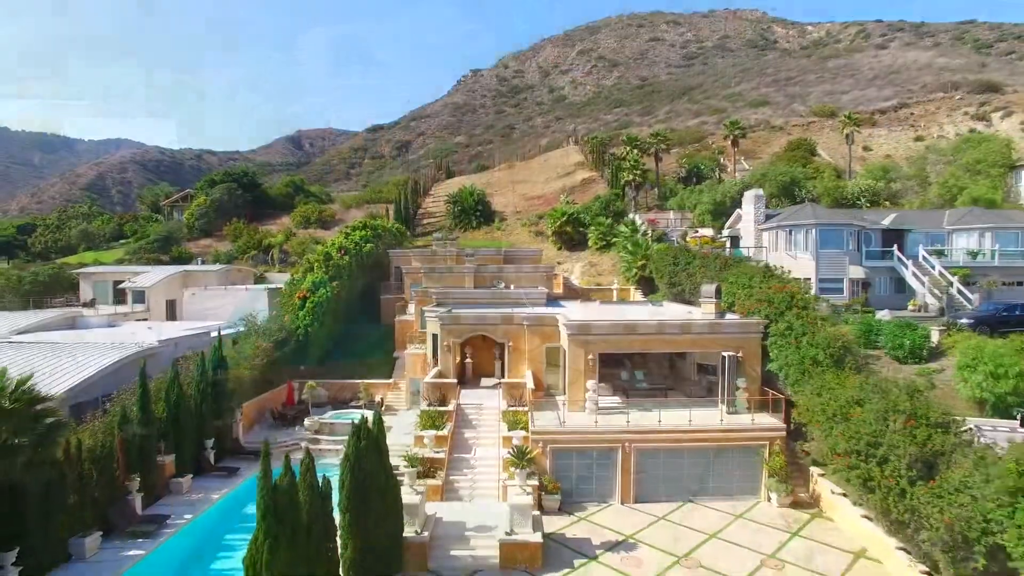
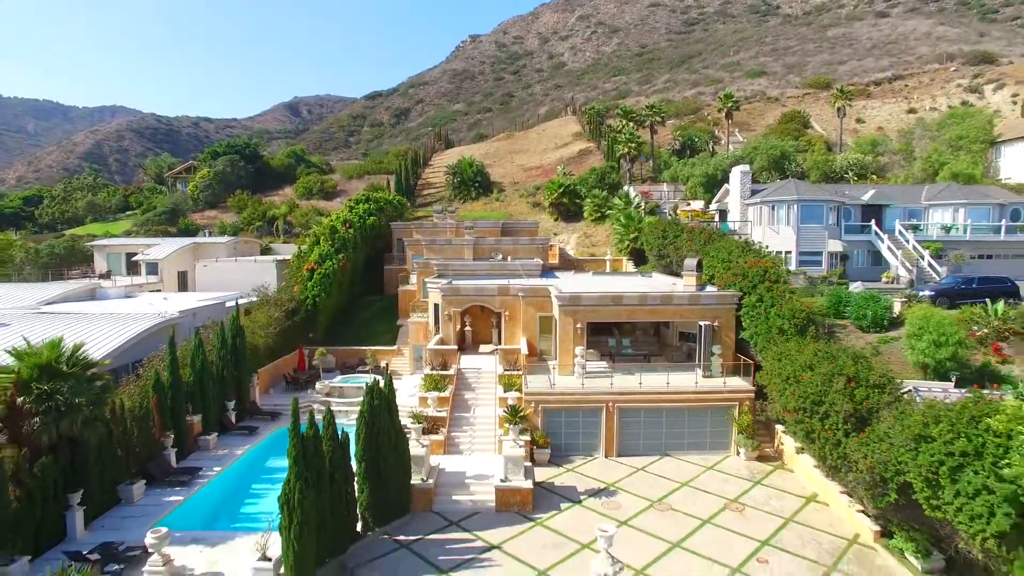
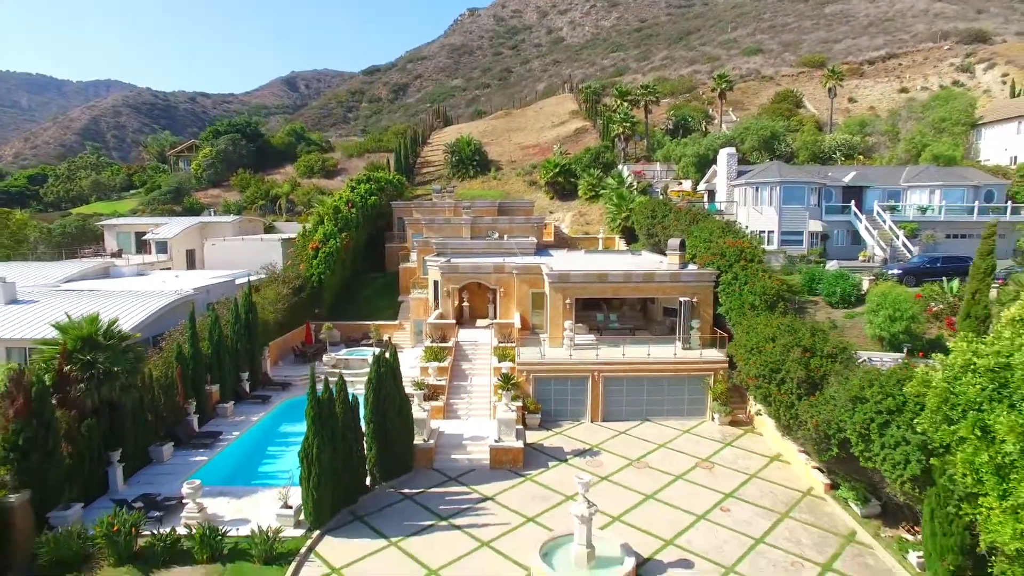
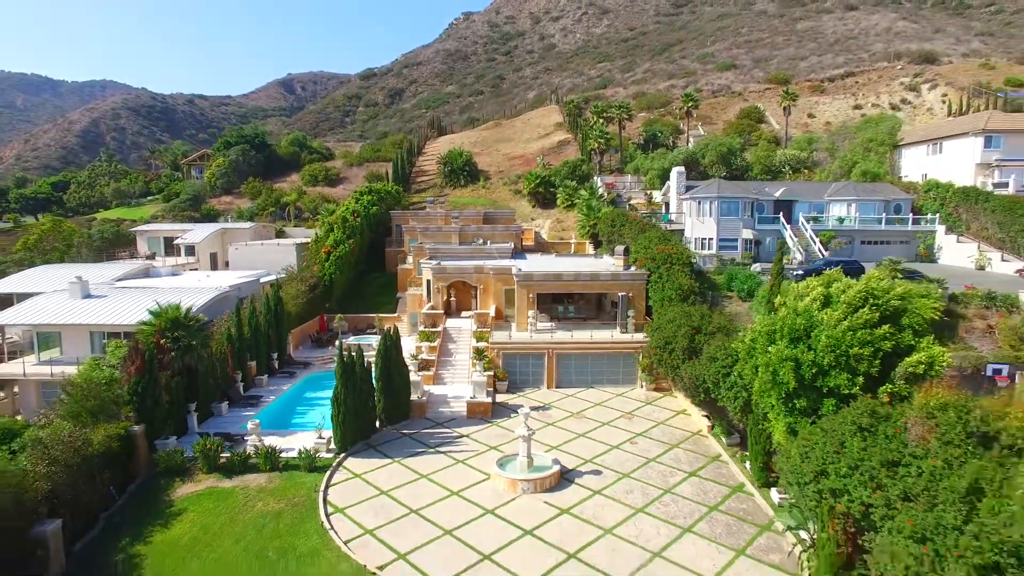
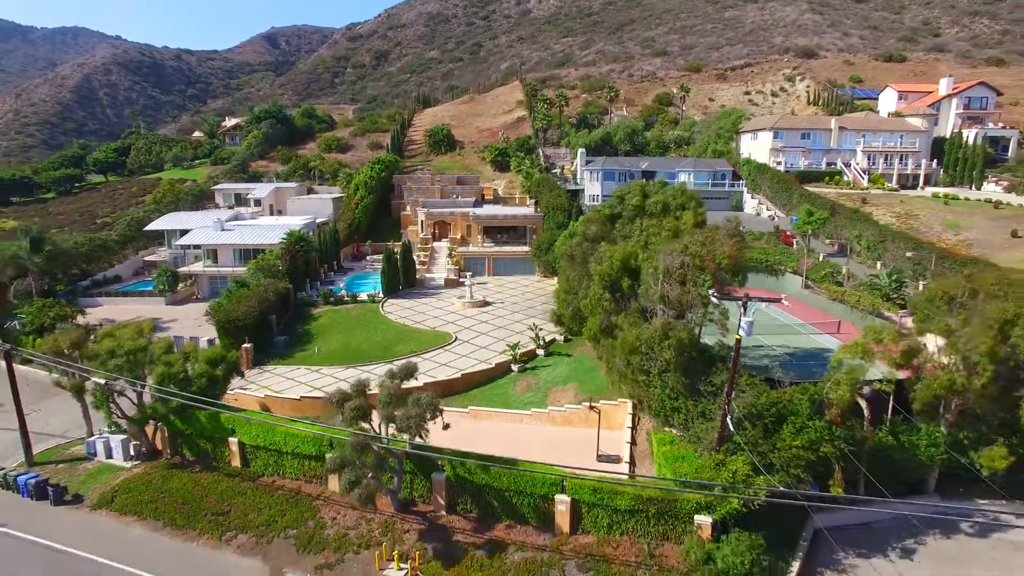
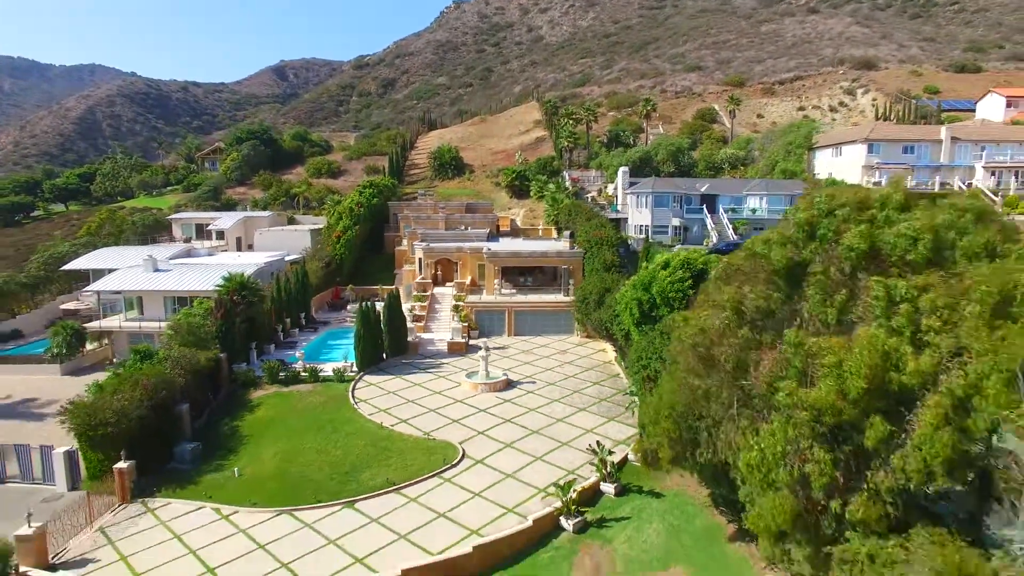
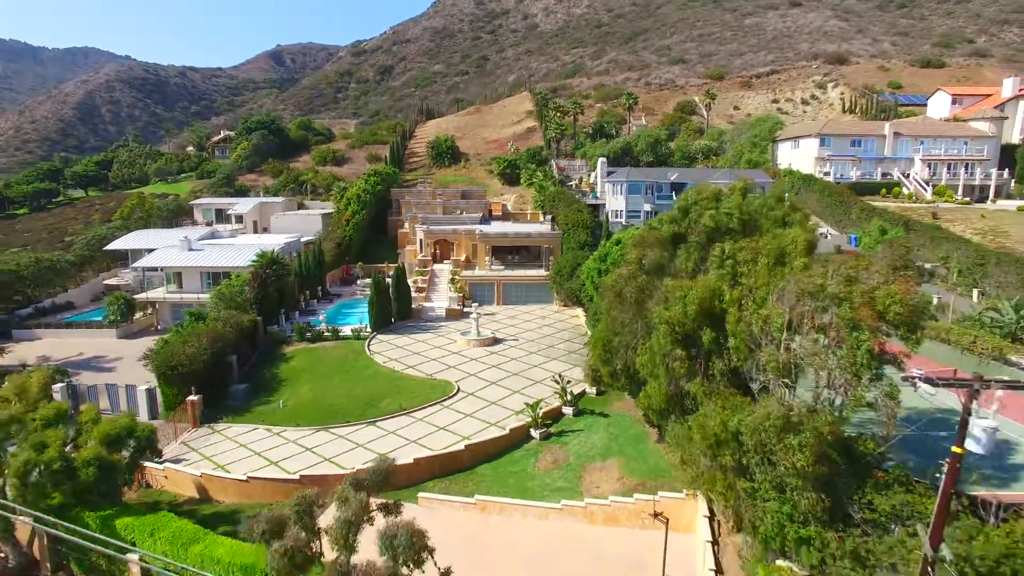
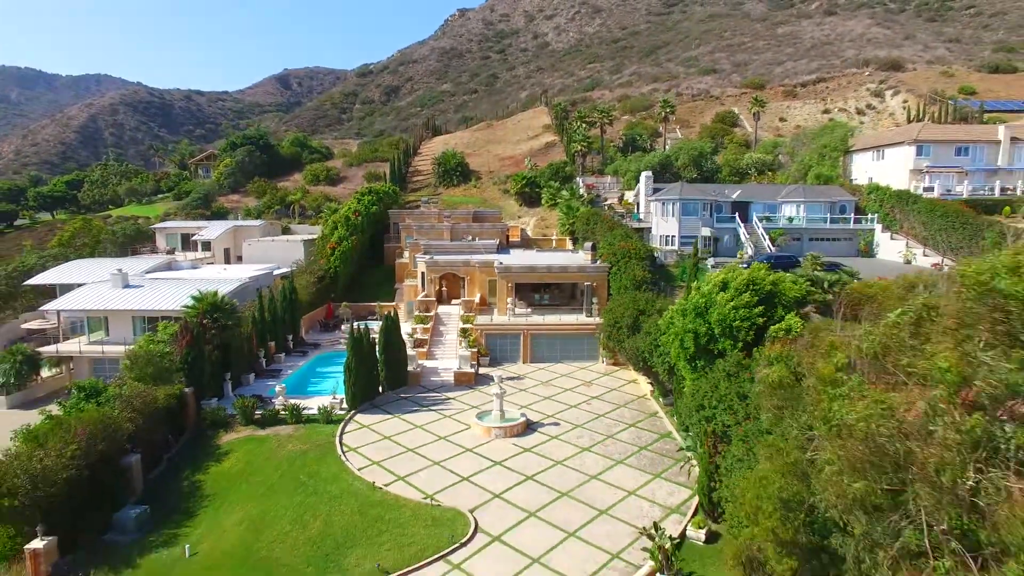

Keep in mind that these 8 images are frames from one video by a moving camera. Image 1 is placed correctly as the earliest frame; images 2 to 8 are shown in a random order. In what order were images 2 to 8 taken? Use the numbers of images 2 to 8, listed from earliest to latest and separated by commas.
2, 3, 4, 8, 6, 7, 5
